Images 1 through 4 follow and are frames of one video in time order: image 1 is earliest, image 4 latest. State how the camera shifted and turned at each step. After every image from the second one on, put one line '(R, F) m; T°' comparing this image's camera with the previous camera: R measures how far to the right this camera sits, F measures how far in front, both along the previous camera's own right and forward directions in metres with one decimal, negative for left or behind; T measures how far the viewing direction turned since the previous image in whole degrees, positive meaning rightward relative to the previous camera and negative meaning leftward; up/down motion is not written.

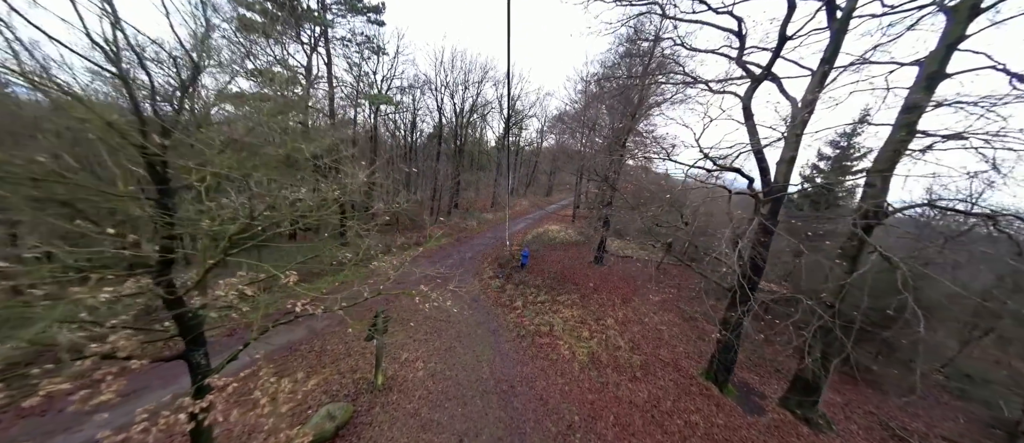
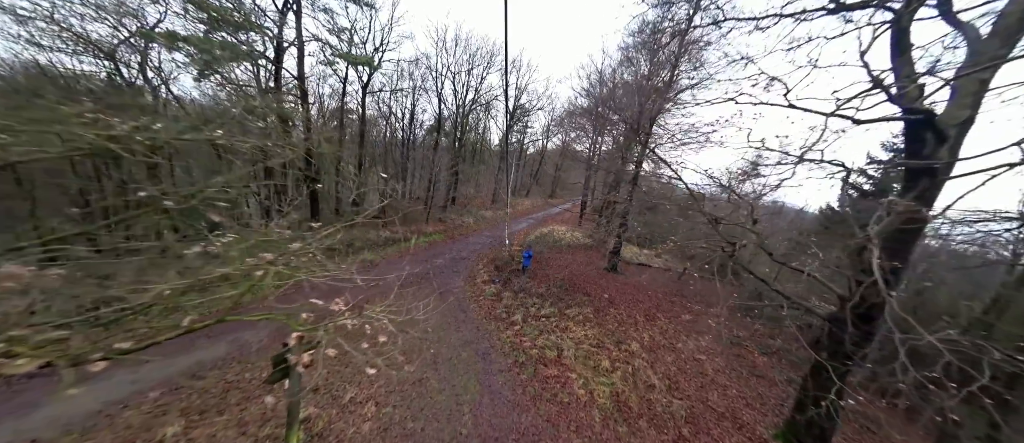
(0.0, +2.0) m; 0°
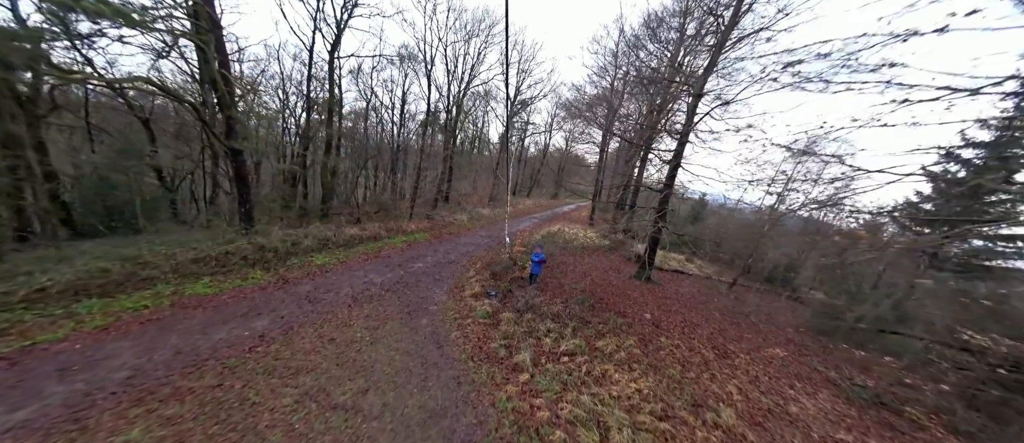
(-0.1, +2.9) m; 0°
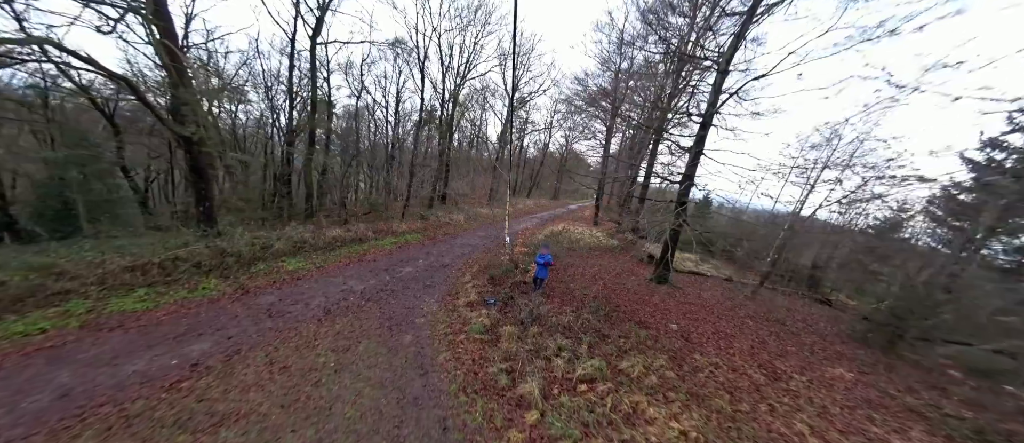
(0.0, +1.1) m; 0°
